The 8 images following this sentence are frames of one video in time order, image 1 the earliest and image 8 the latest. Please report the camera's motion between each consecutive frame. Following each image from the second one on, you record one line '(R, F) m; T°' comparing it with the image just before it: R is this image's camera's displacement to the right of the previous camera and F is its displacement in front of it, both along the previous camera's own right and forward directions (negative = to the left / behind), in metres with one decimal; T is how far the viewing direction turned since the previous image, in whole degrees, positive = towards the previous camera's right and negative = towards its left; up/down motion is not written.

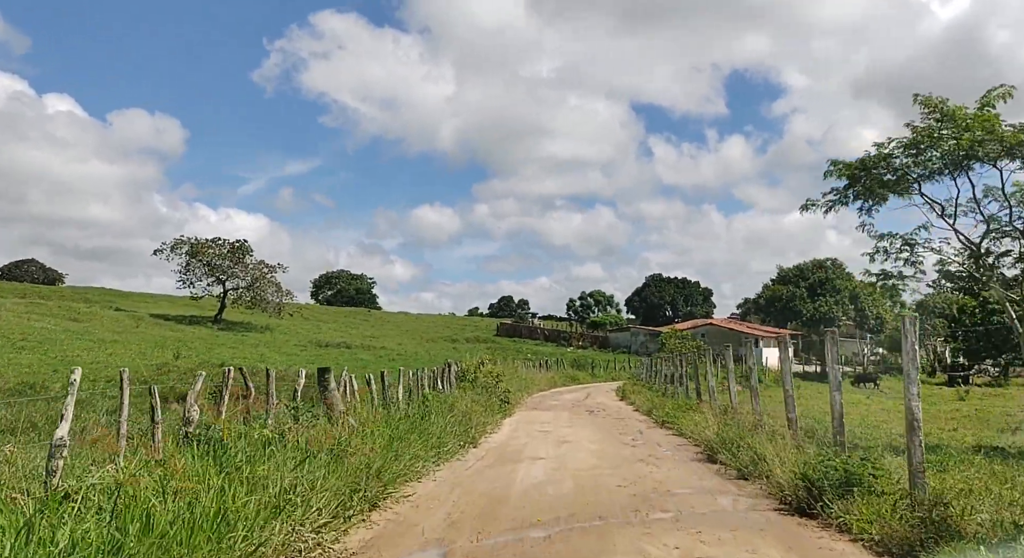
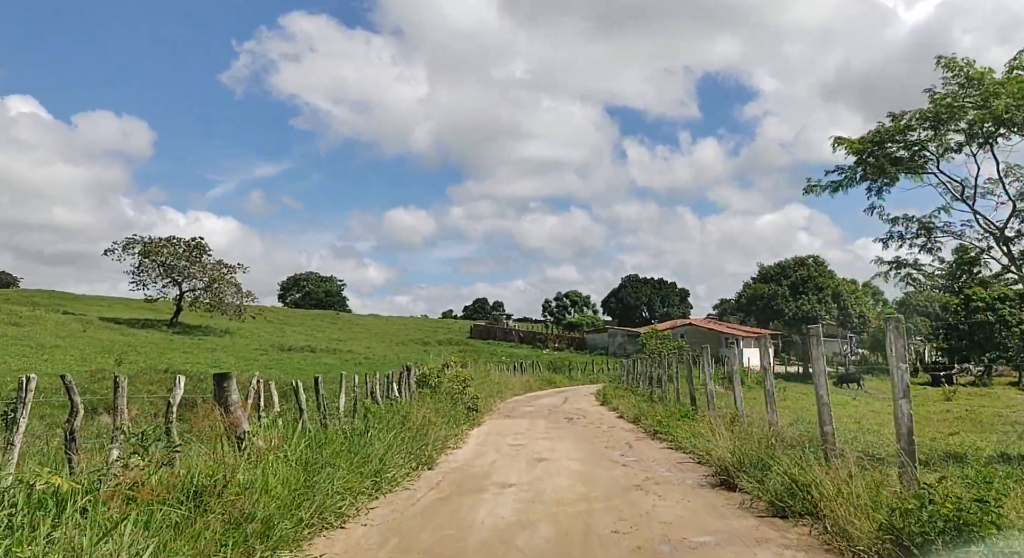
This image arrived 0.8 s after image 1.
(+0.2, +2.2) m; +2°
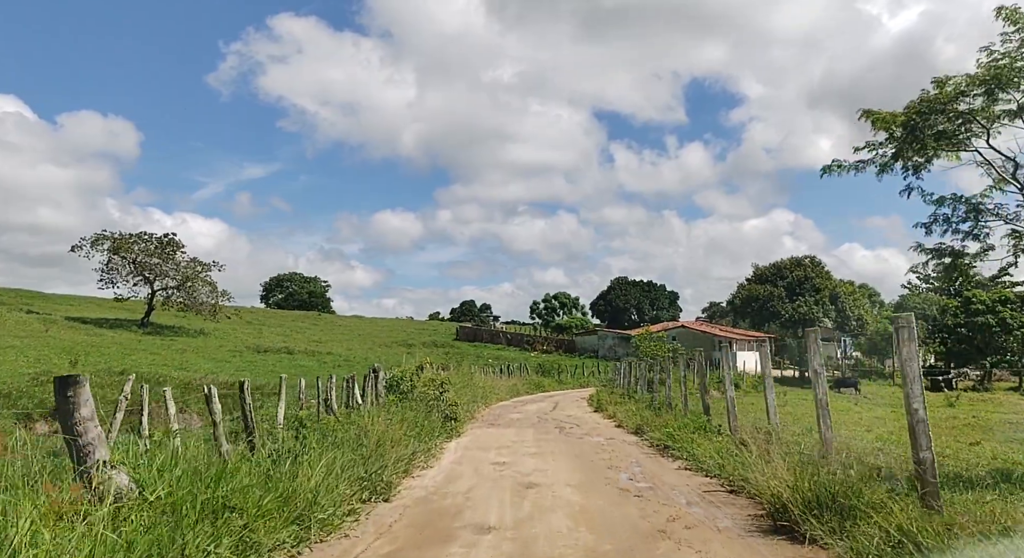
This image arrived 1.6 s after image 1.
(+0.1, +2.2) m; +1°
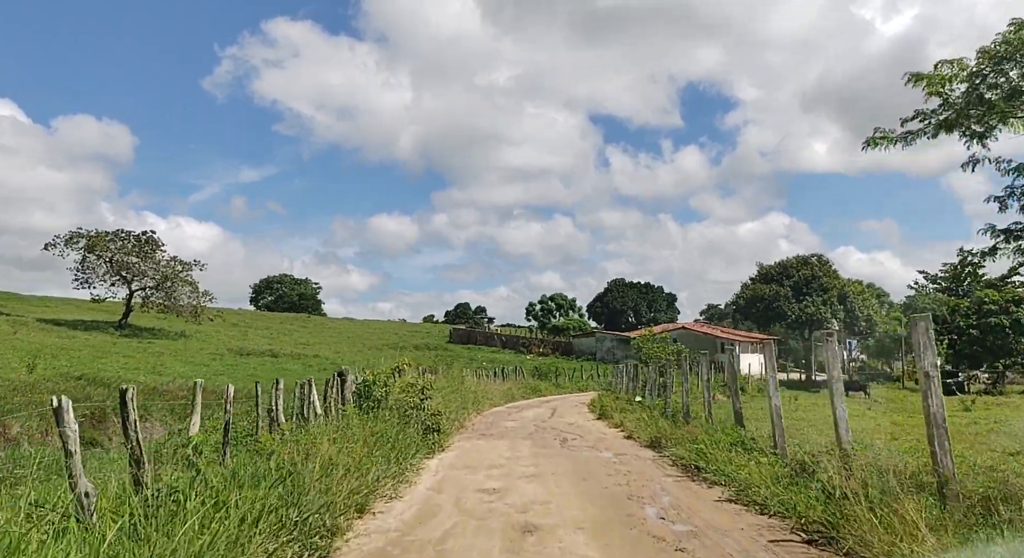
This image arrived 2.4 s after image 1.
(0.0, +2.3) m; 0°
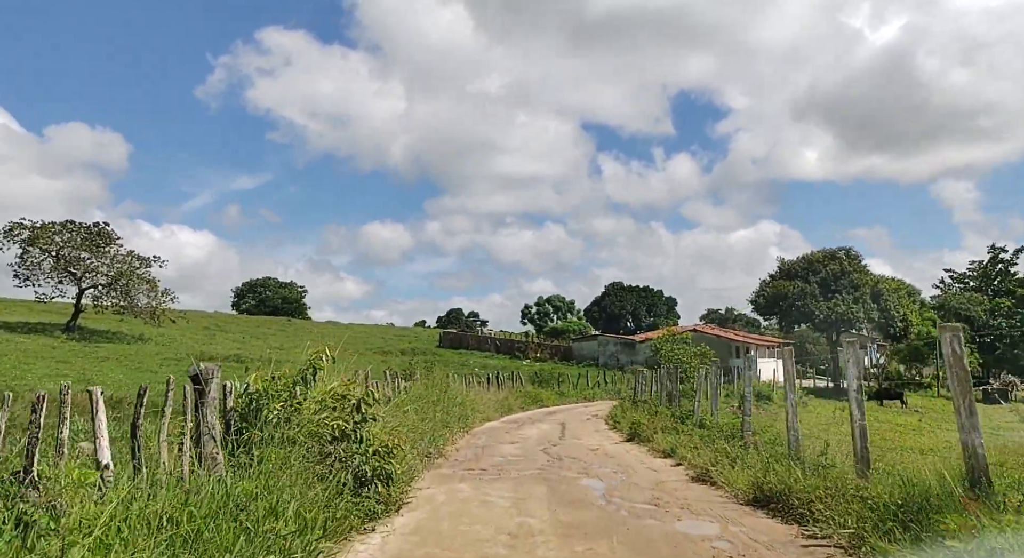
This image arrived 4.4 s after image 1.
(-0.1, +5.5) m; 0°
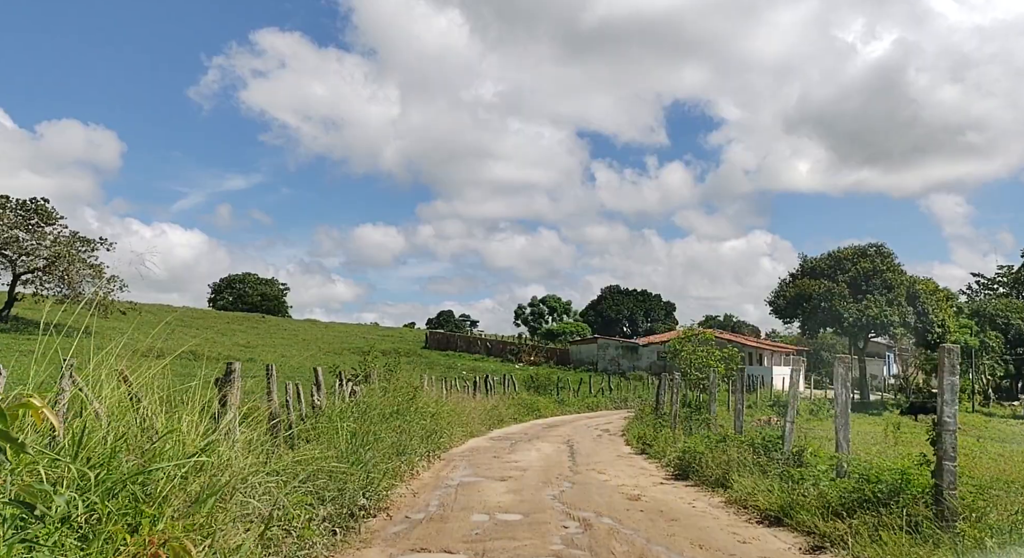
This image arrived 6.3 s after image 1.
(0.0, +5.3) m; +1°
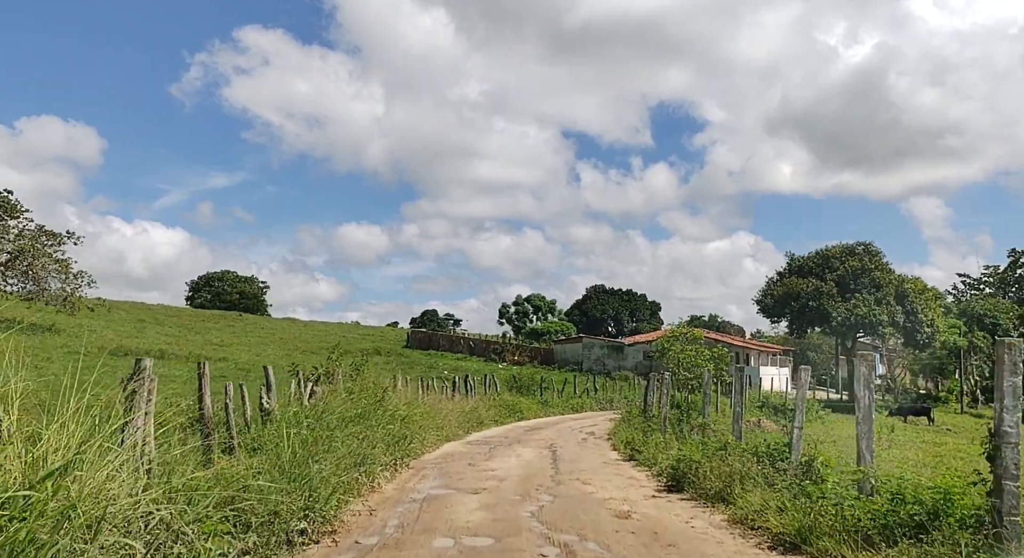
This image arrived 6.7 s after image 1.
(+0.1, +1.1) m; +1°
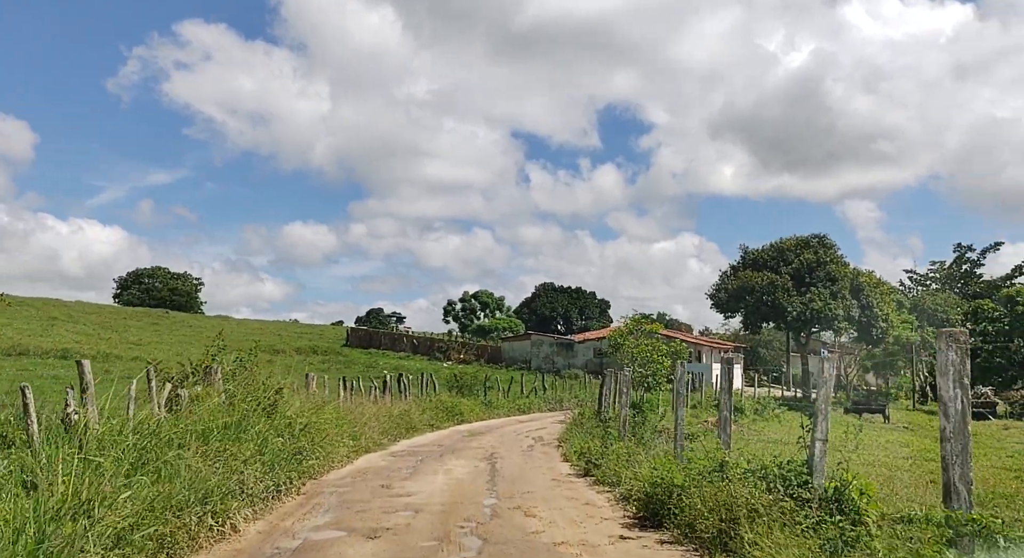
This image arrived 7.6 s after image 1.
(+0.3, +2.6) m; +4°
